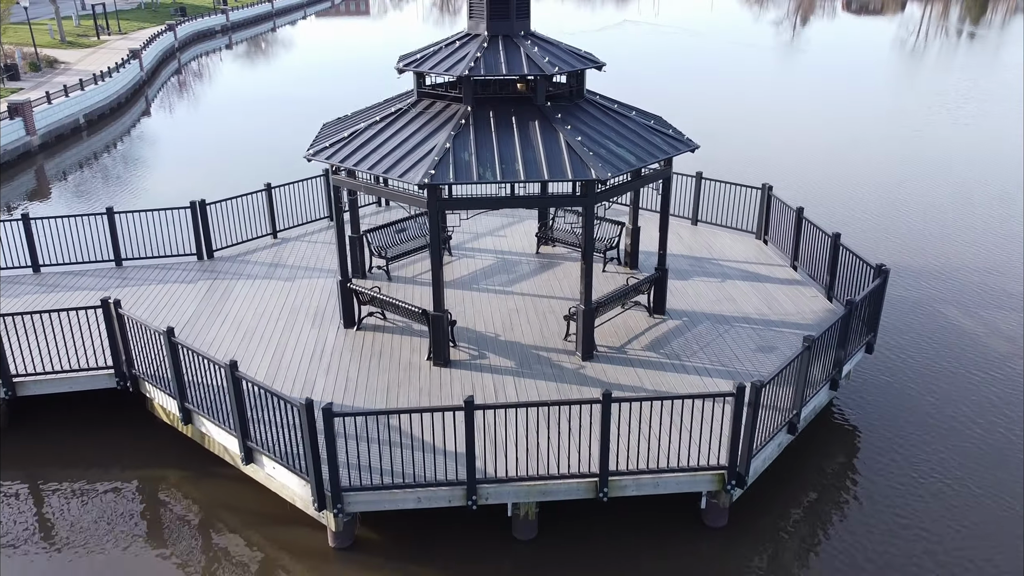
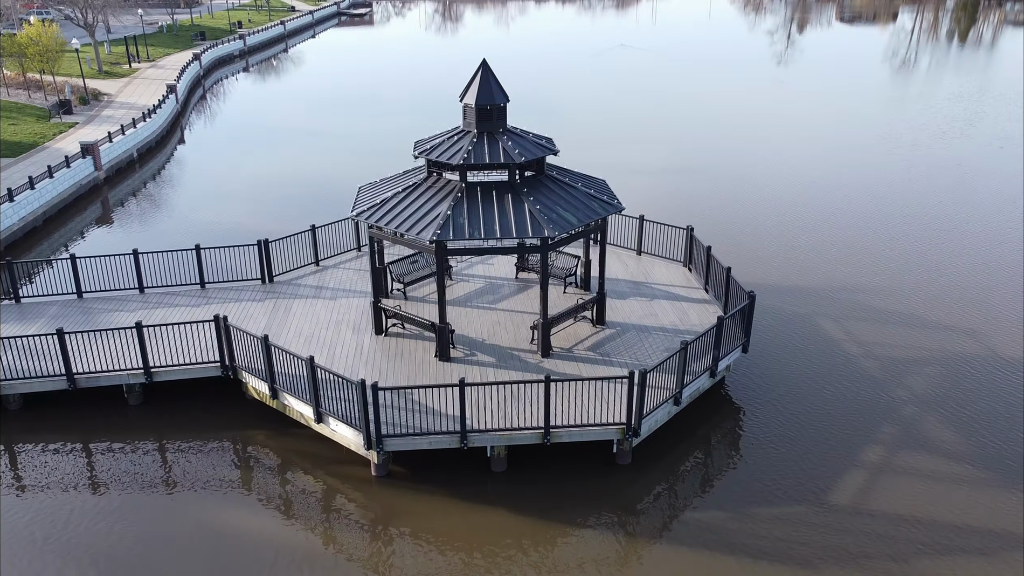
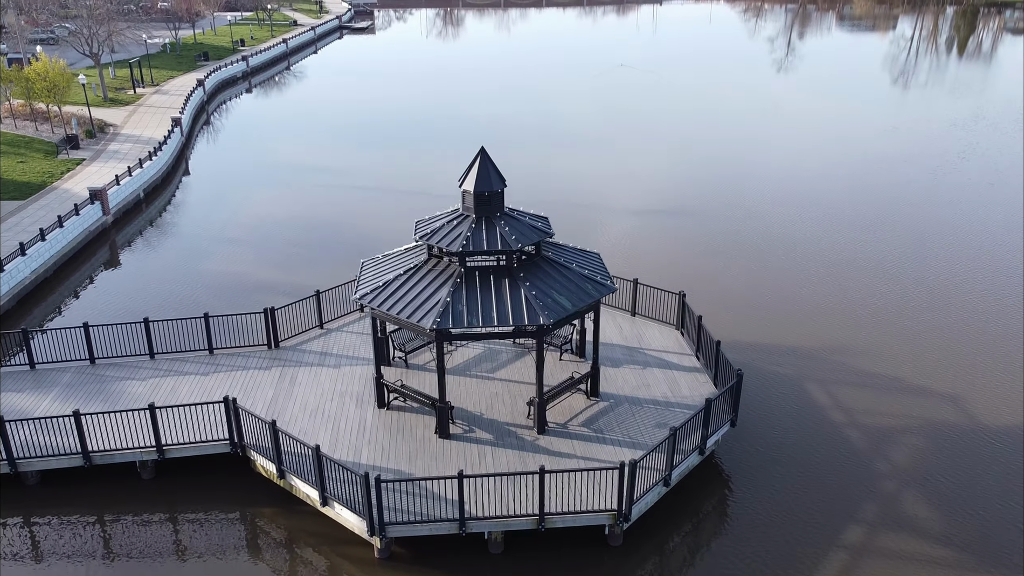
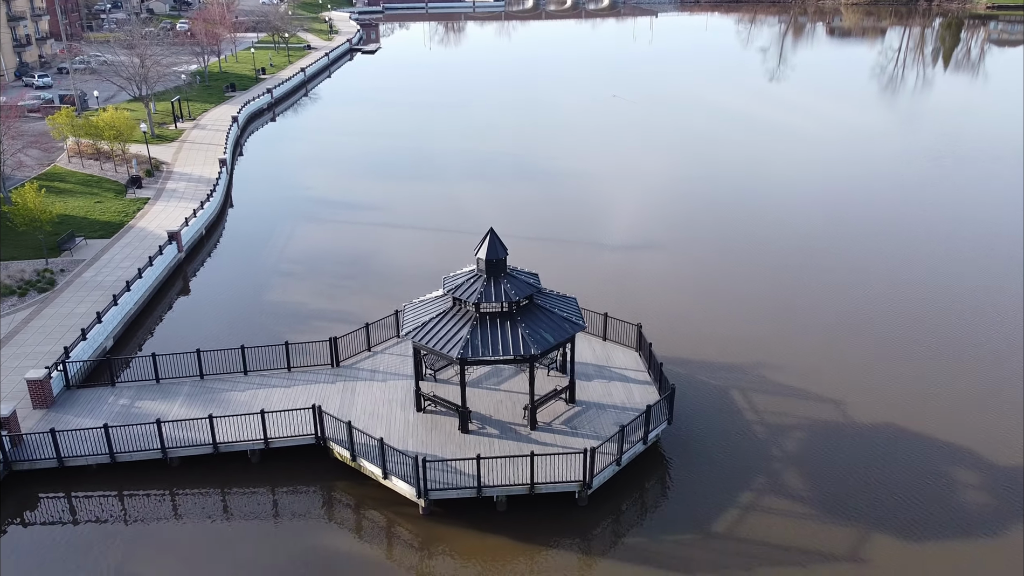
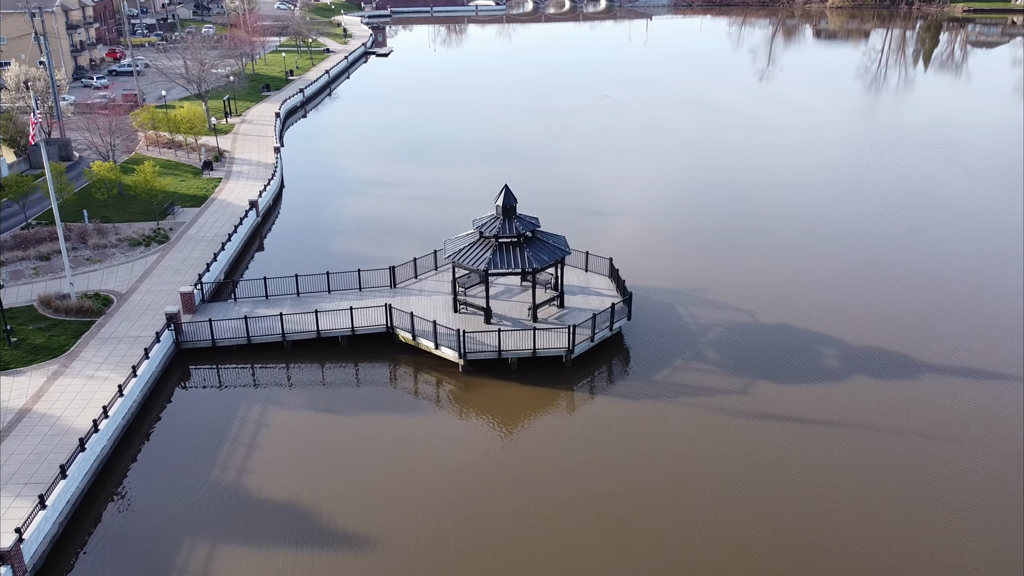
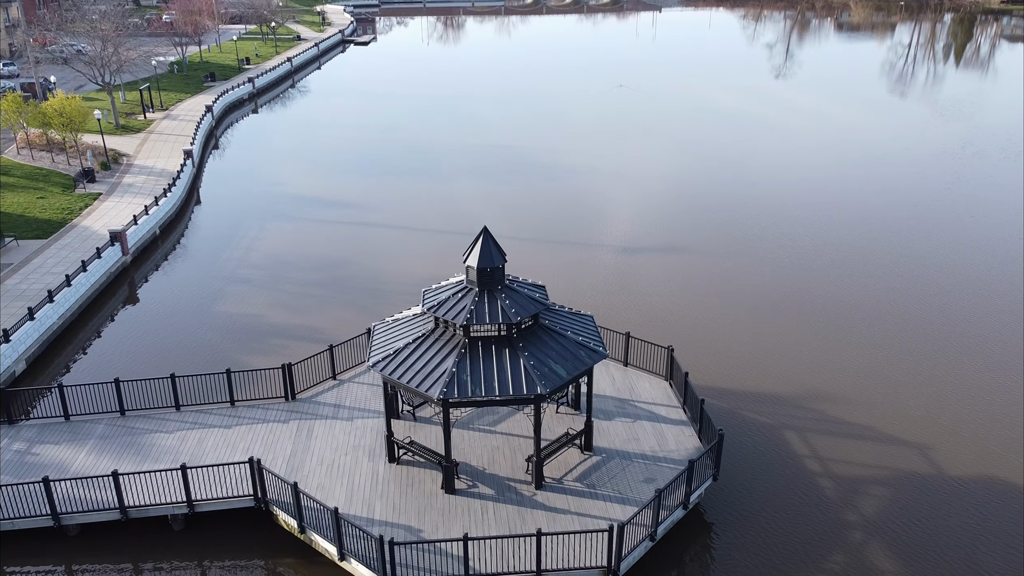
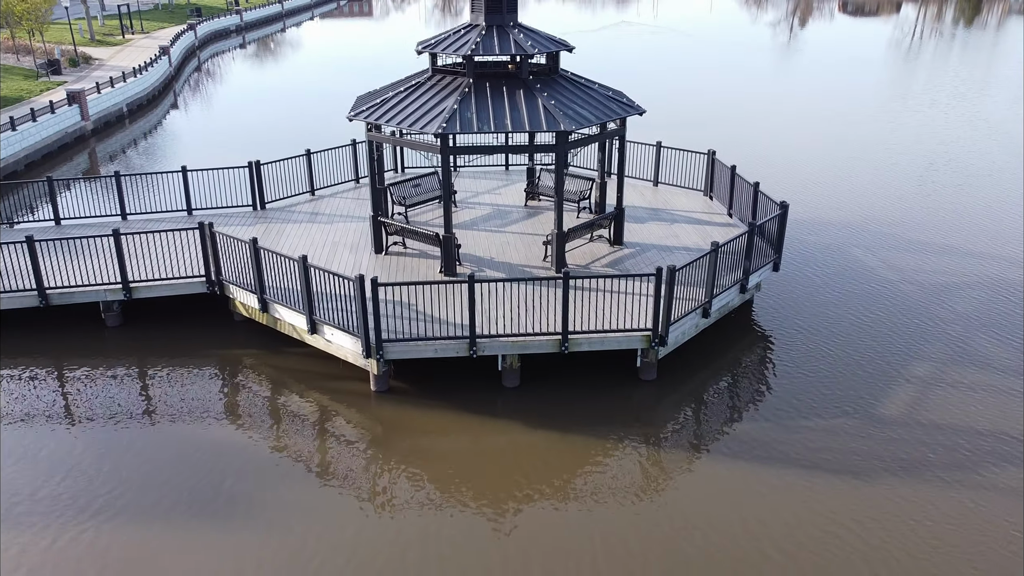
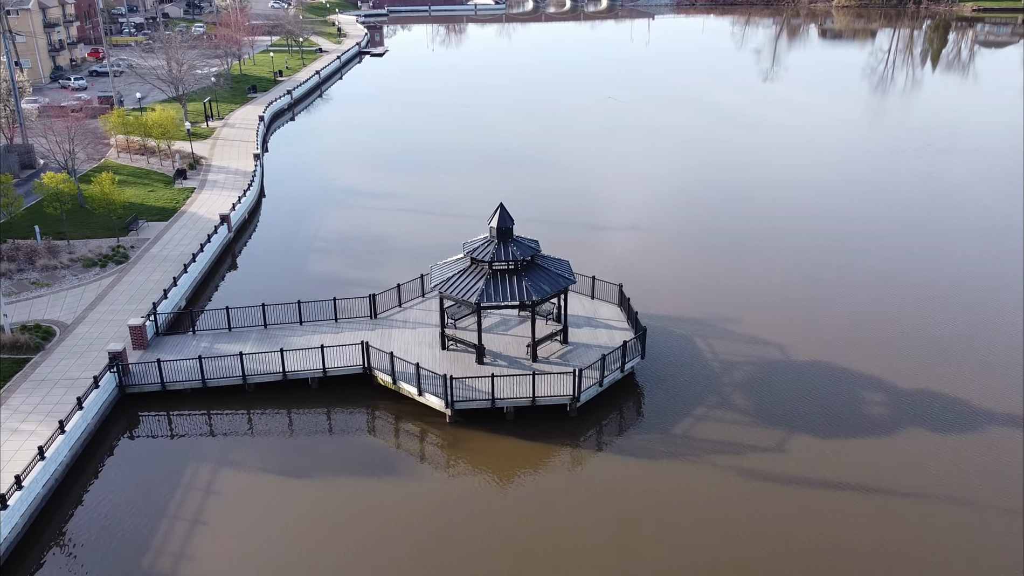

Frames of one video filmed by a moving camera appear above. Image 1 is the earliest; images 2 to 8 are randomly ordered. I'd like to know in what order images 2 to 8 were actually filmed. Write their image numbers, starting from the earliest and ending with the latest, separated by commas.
7, 2, 3, 6, 4, 8, 5
